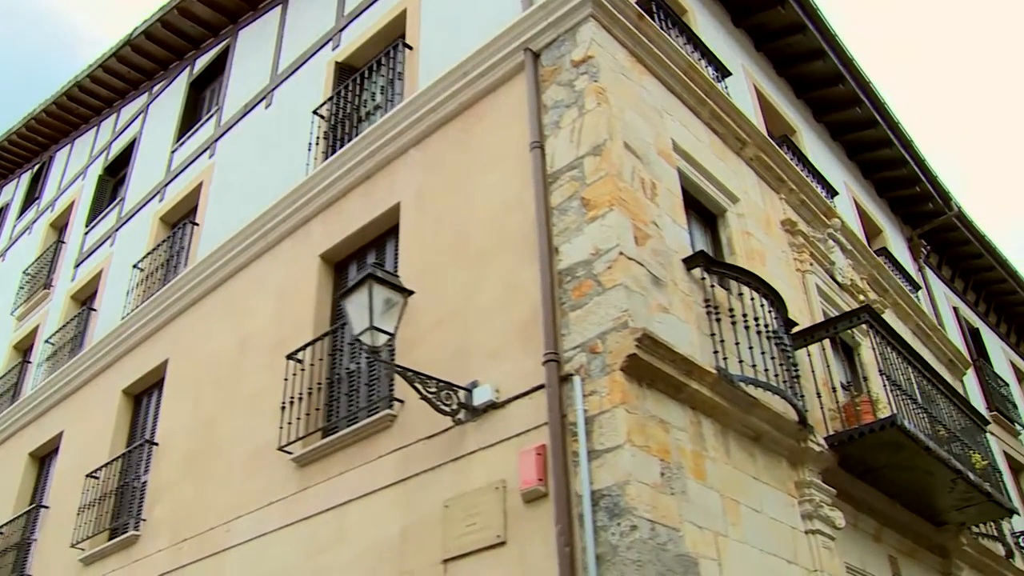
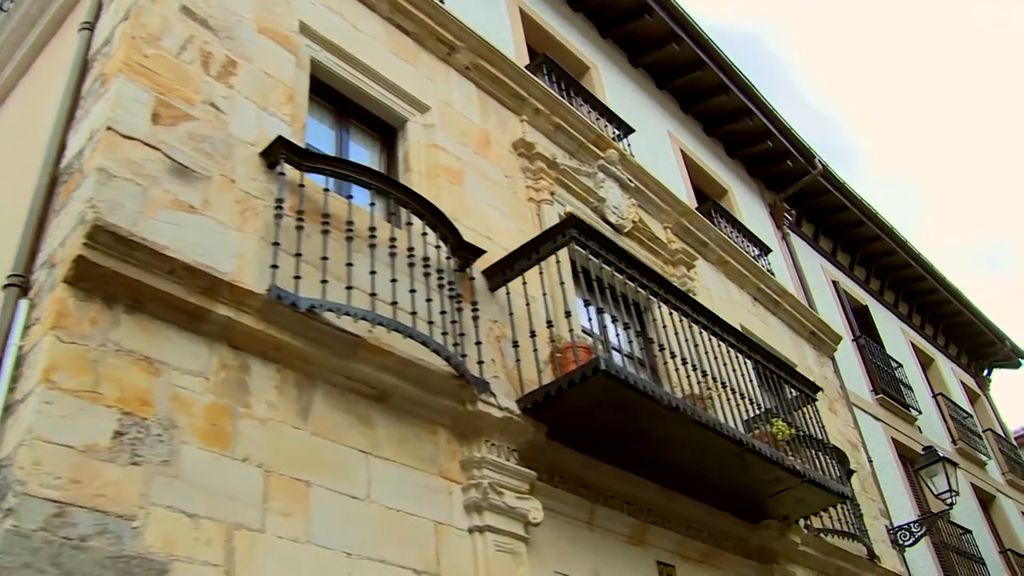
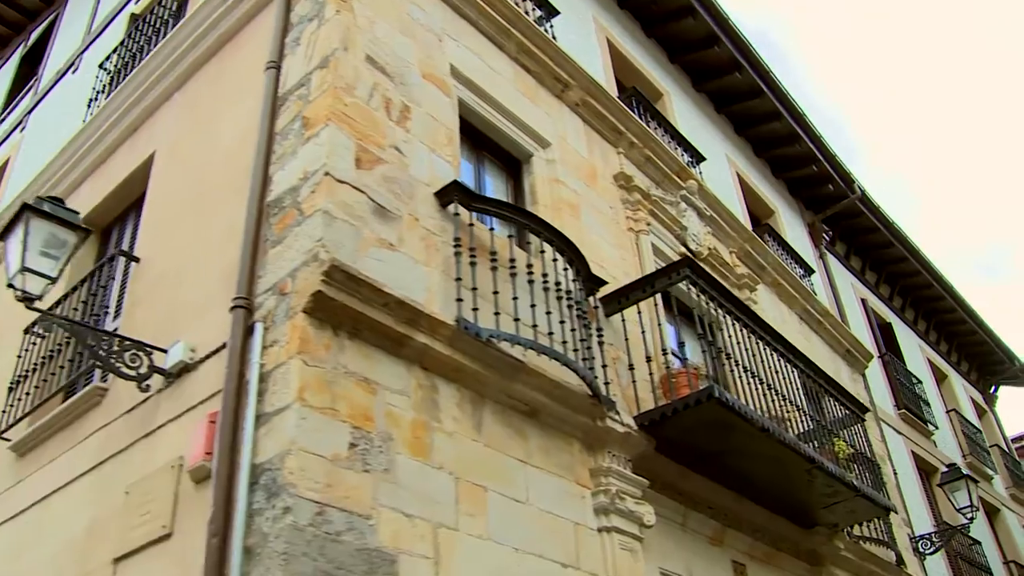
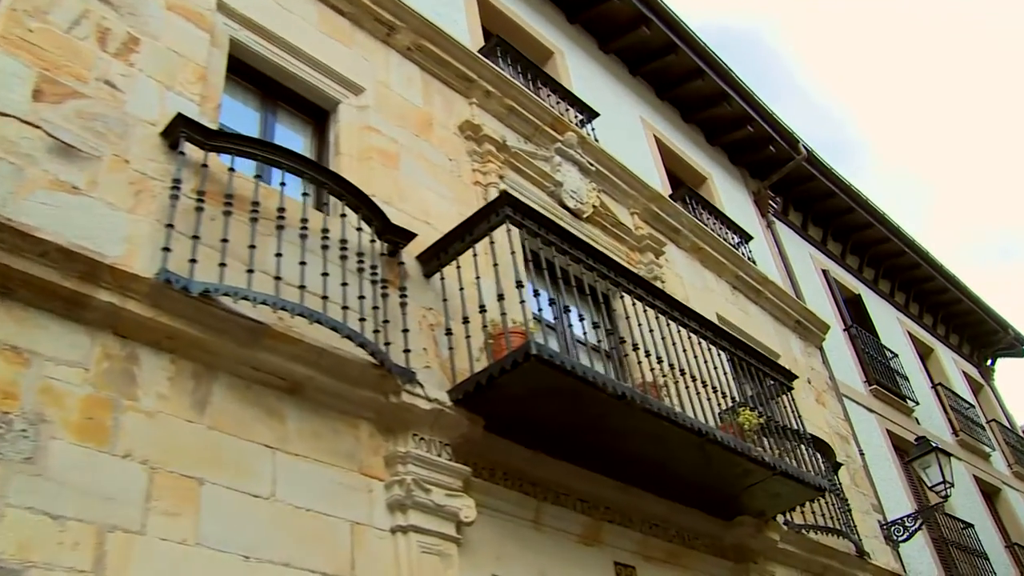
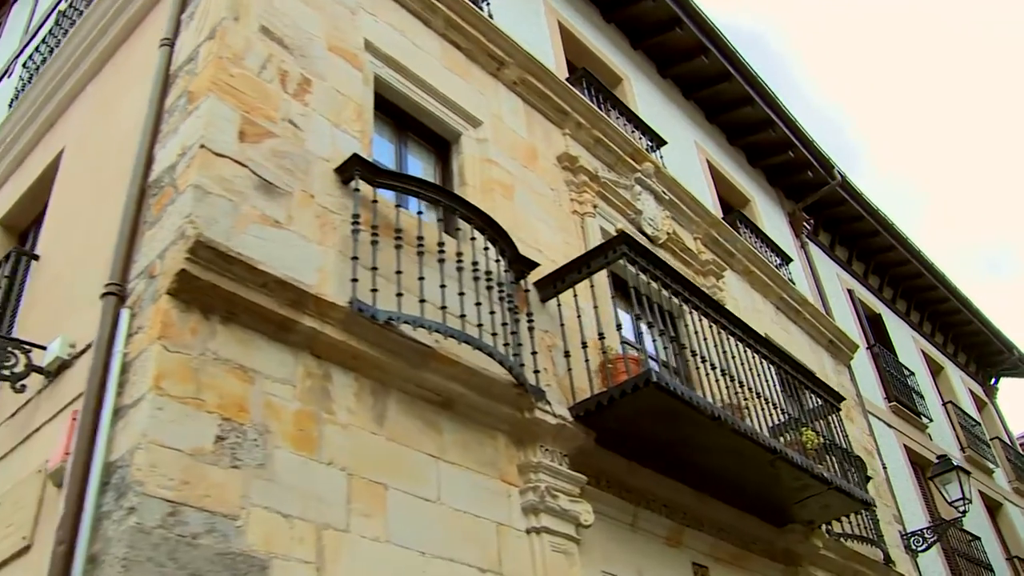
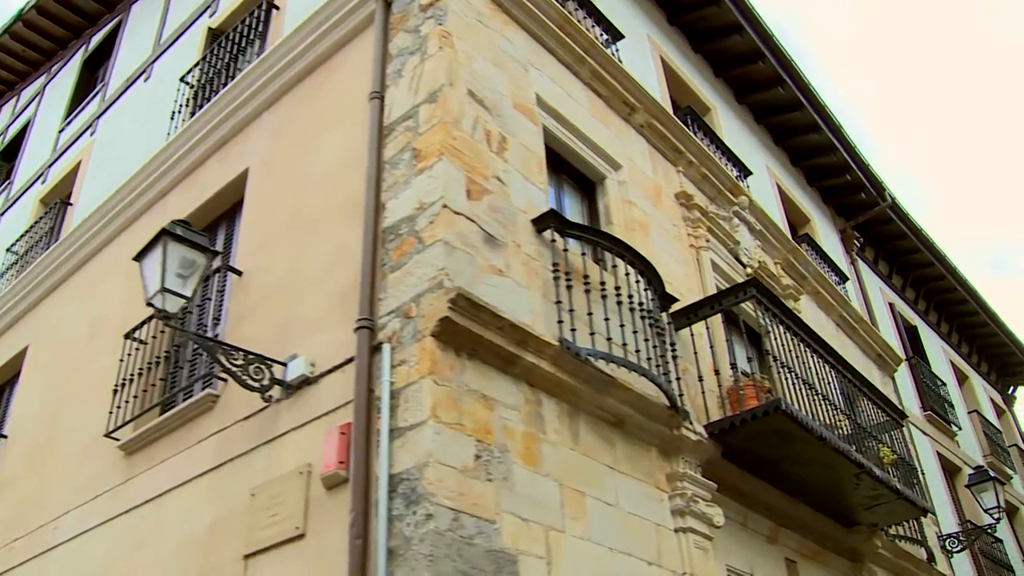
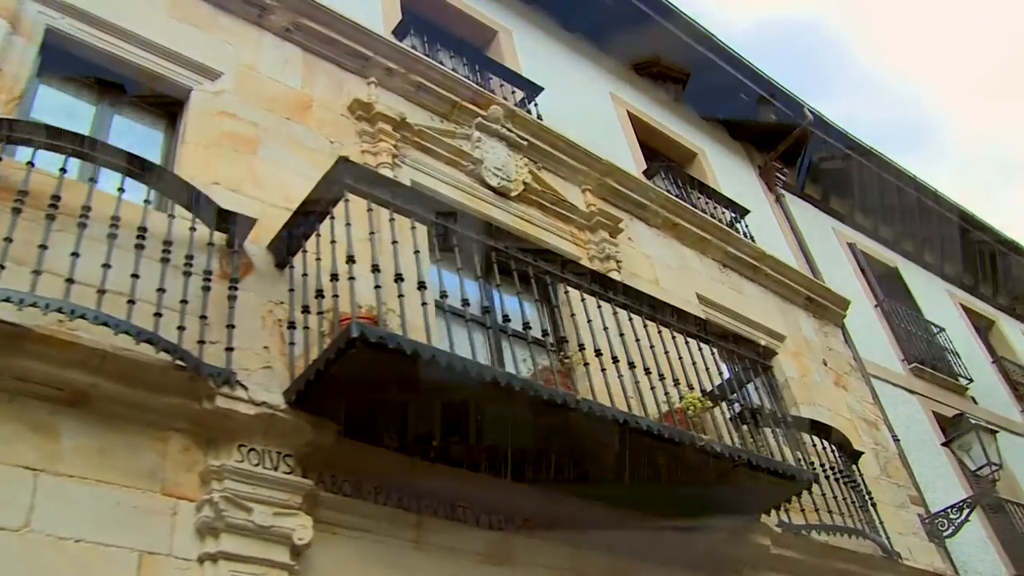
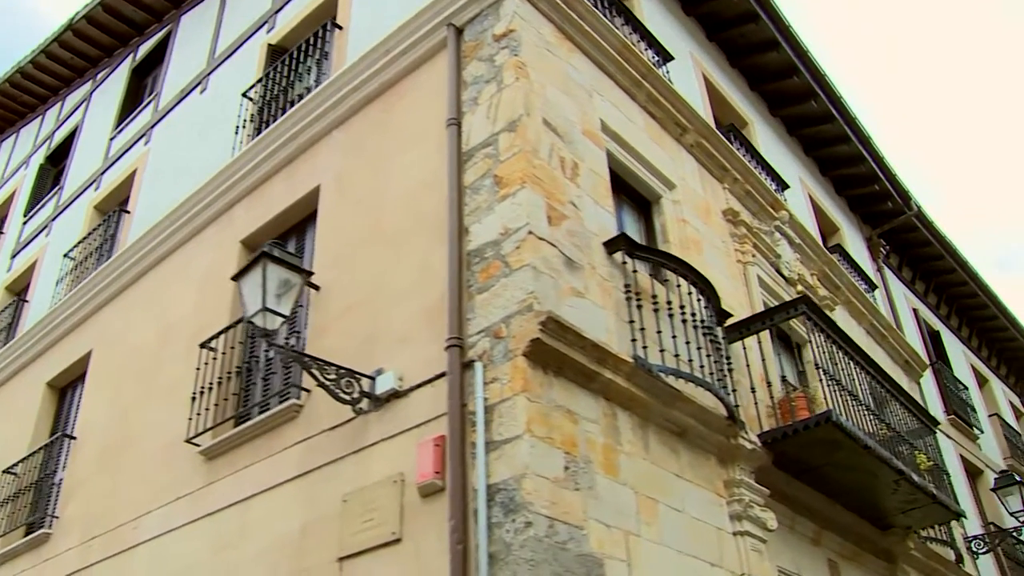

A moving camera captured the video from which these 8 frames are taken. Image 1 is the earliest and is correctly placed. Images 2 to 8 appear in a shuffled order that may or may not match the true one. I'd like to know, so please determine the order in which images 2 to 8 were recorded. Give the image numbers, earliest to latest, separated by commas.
8, 6, 3, 5, 2, 4, 7
